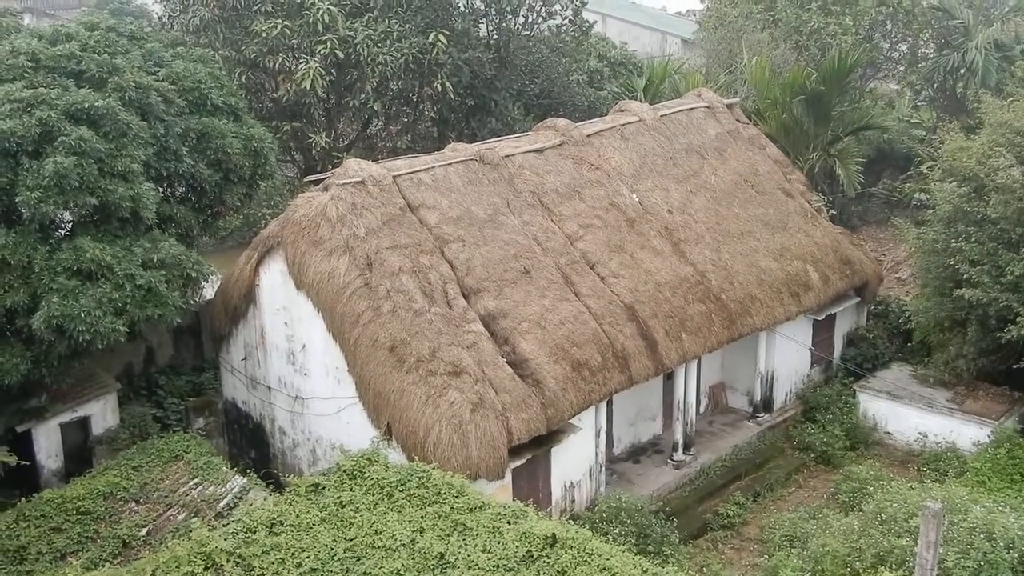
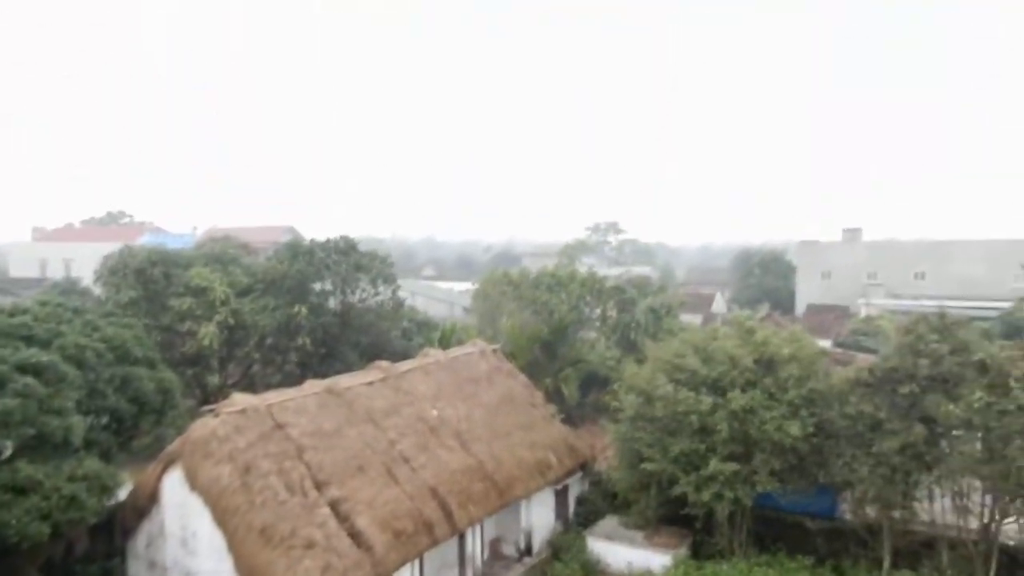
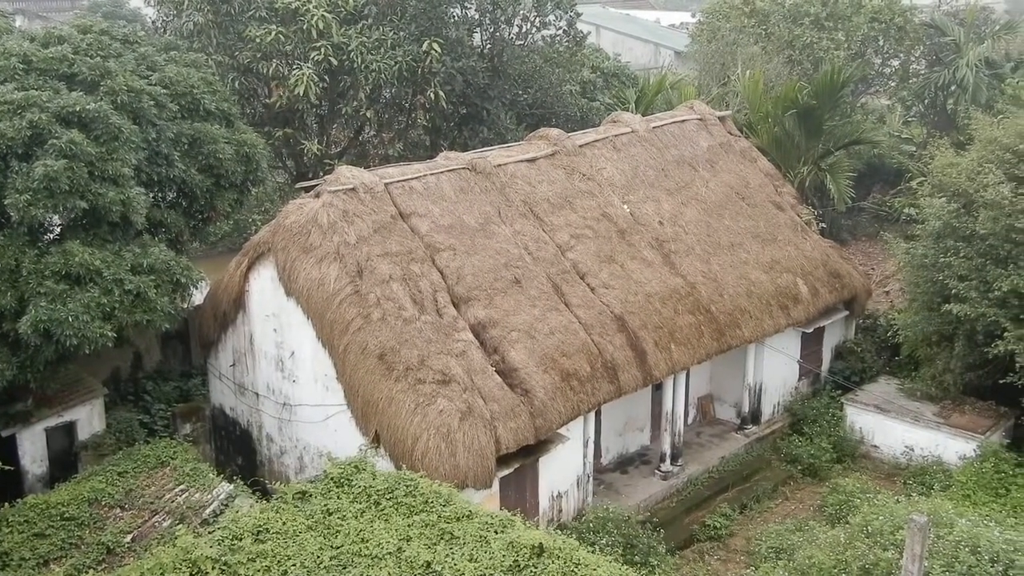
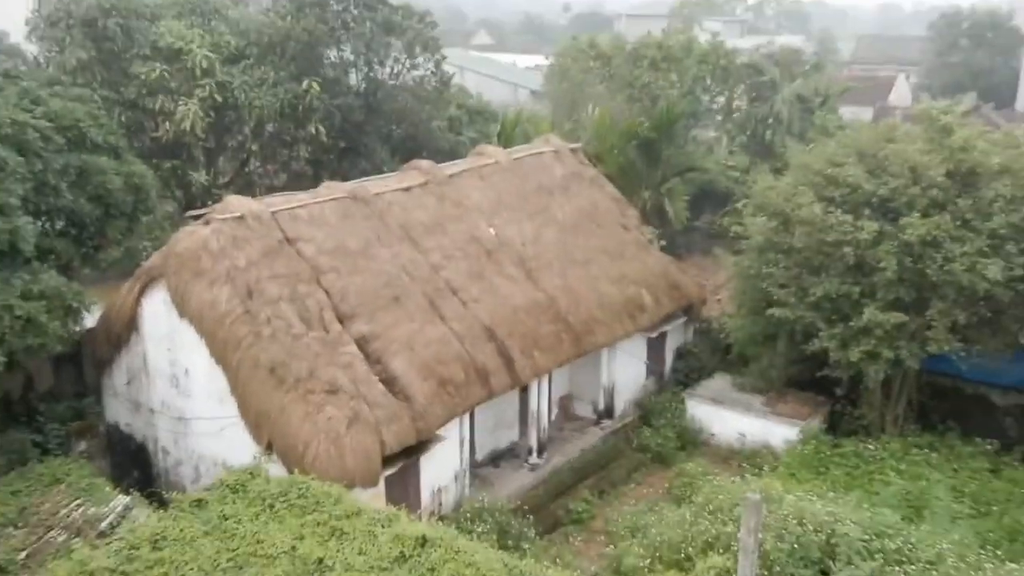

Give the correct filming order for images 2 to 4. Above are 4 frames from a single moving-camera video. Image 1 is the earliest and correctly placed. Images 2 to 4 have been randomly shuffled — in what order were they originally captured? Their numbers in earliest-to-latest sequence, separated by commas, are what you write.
3, 4, 2
